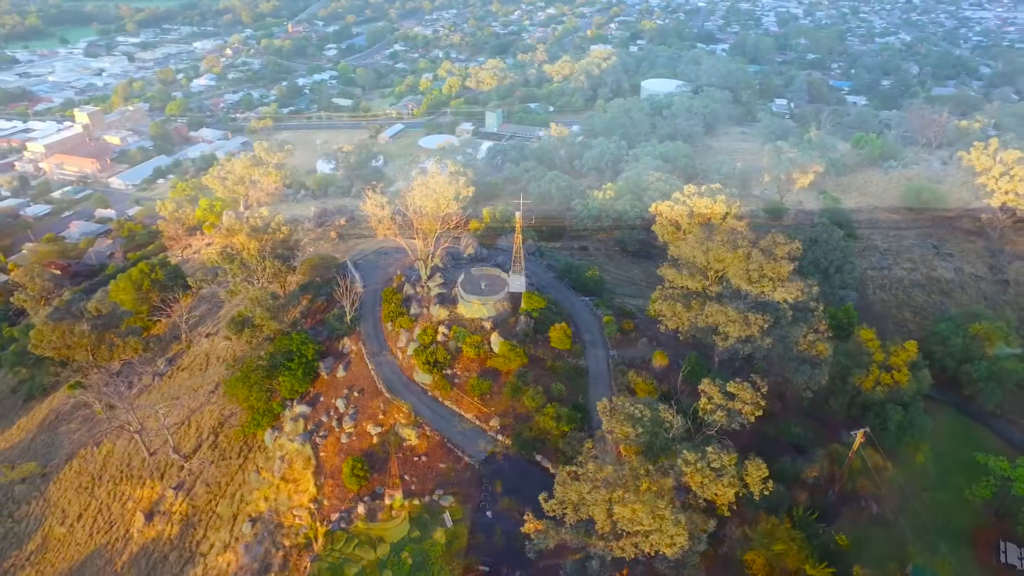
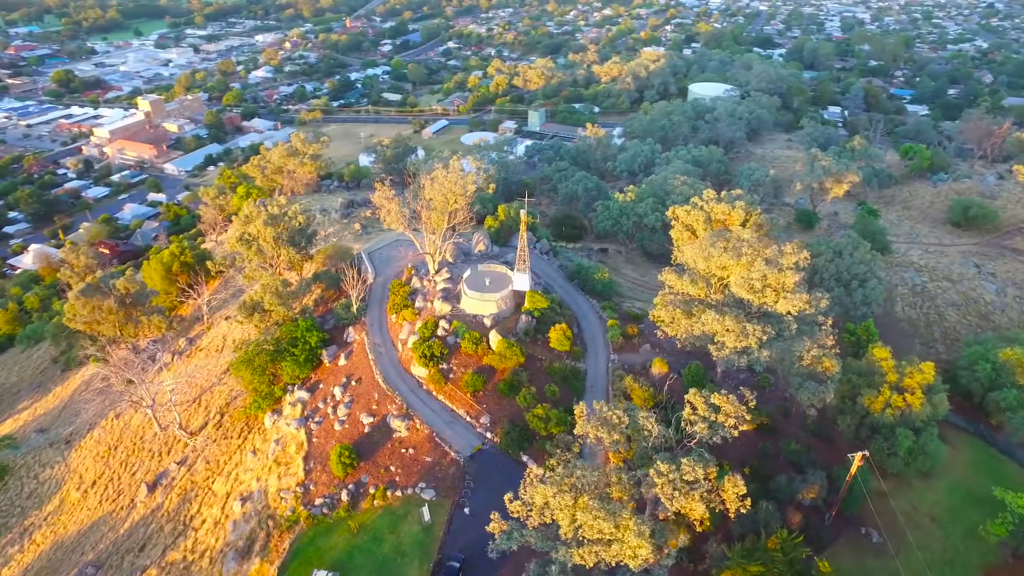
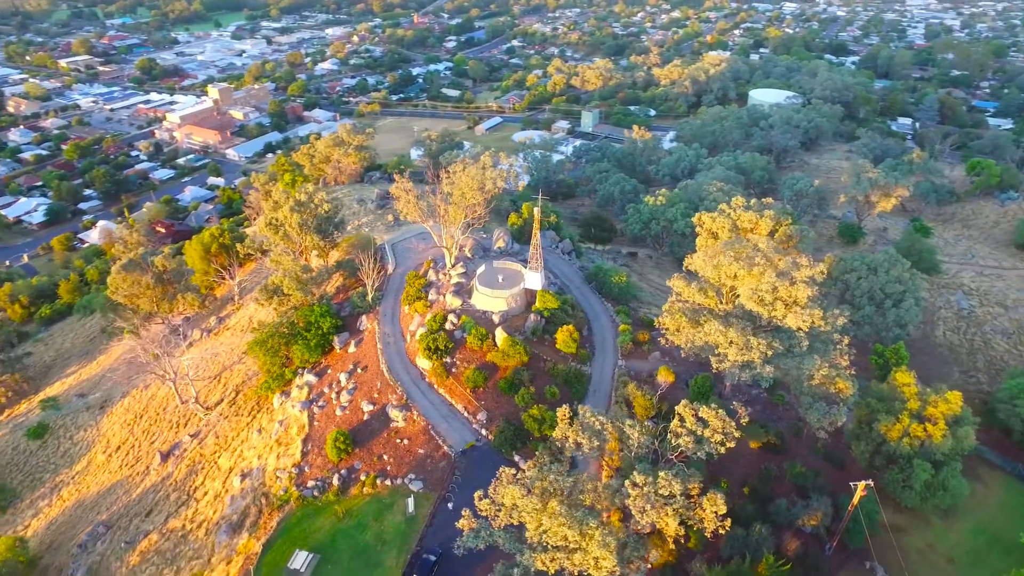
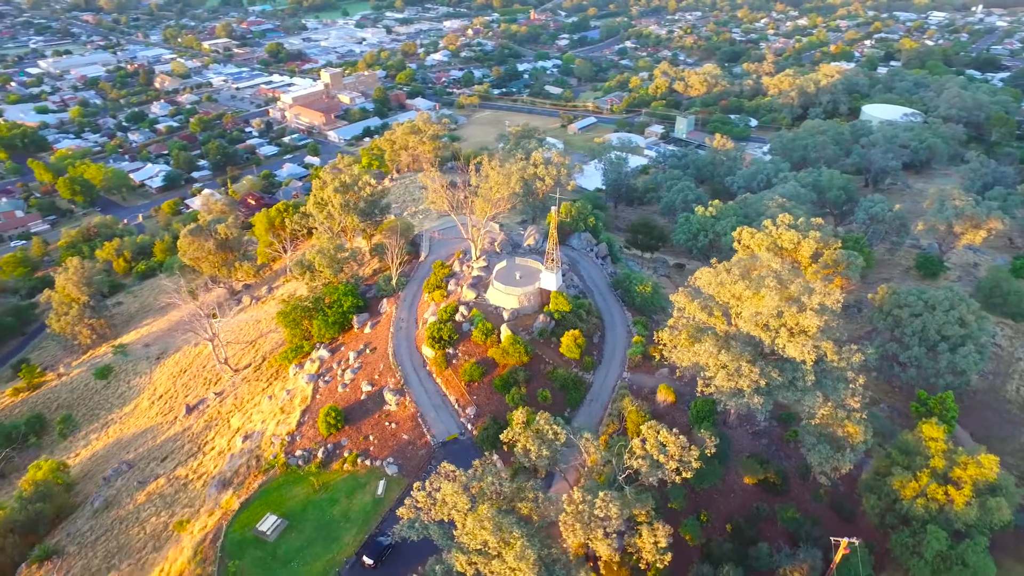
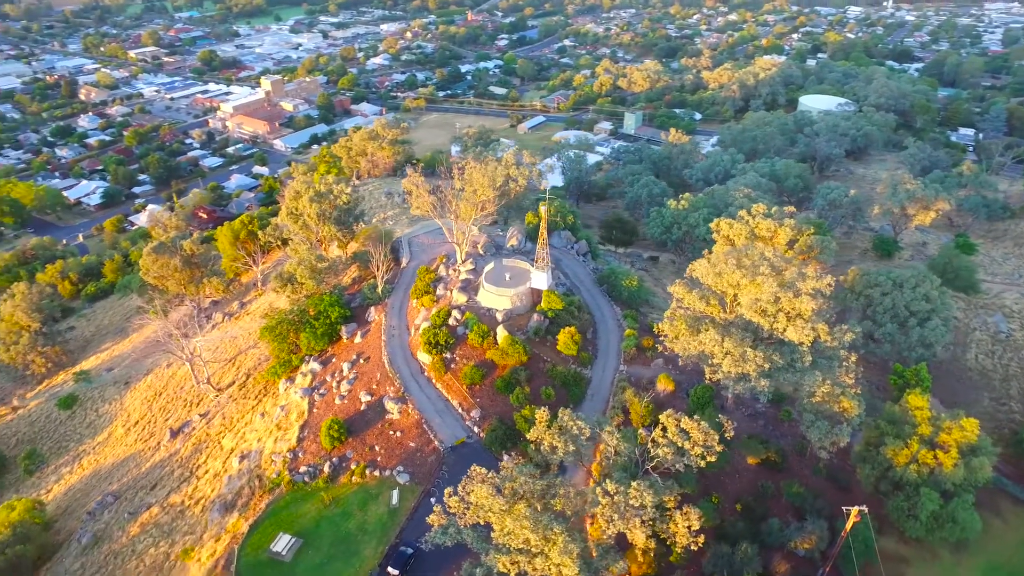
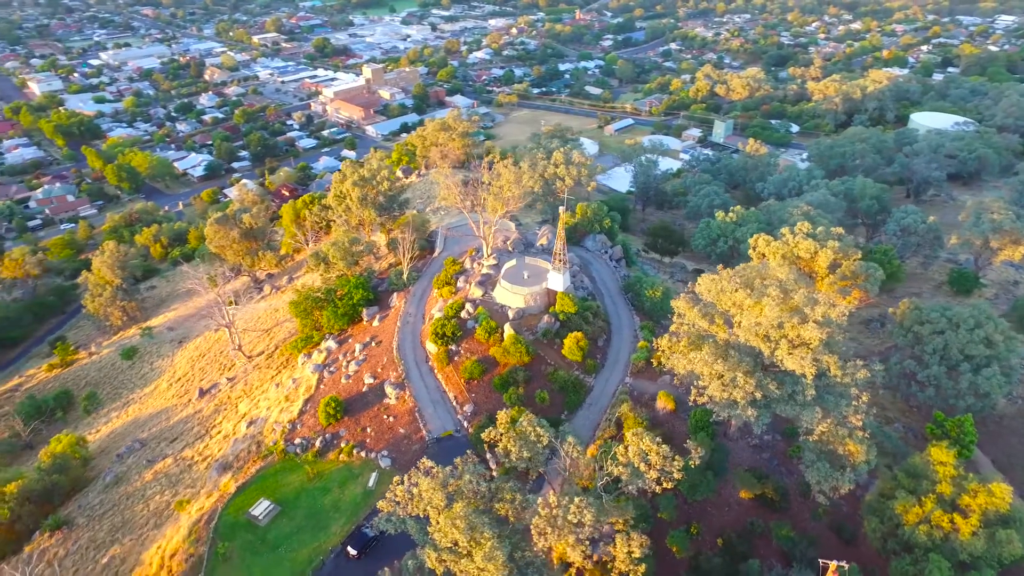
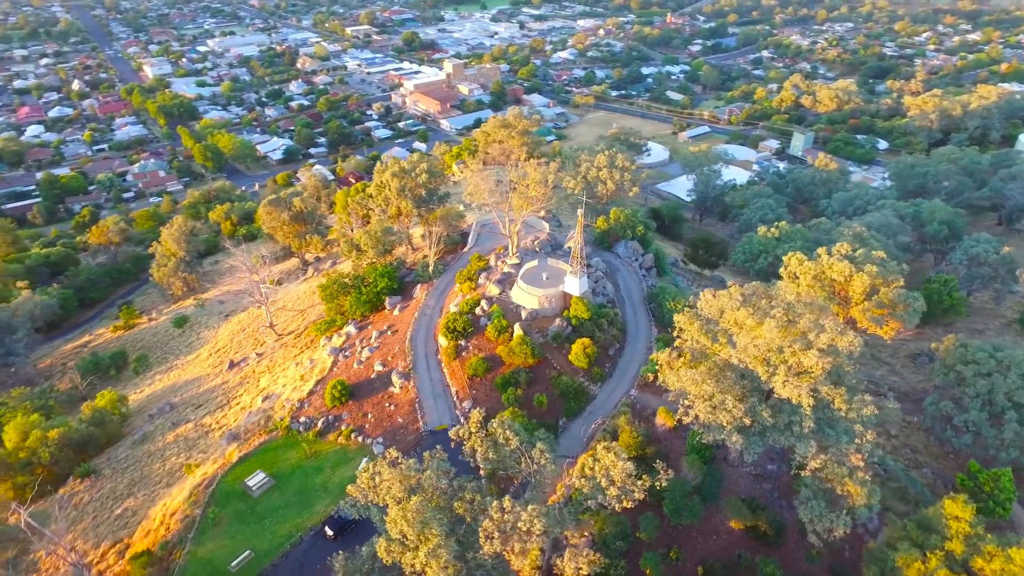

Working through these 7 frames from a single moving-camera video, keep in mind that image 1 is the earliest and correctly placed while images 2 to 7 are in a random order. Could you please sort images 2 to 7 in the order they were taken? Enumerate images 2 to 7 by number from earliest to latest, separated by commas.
2, 3, 5, 4, 6, 7
